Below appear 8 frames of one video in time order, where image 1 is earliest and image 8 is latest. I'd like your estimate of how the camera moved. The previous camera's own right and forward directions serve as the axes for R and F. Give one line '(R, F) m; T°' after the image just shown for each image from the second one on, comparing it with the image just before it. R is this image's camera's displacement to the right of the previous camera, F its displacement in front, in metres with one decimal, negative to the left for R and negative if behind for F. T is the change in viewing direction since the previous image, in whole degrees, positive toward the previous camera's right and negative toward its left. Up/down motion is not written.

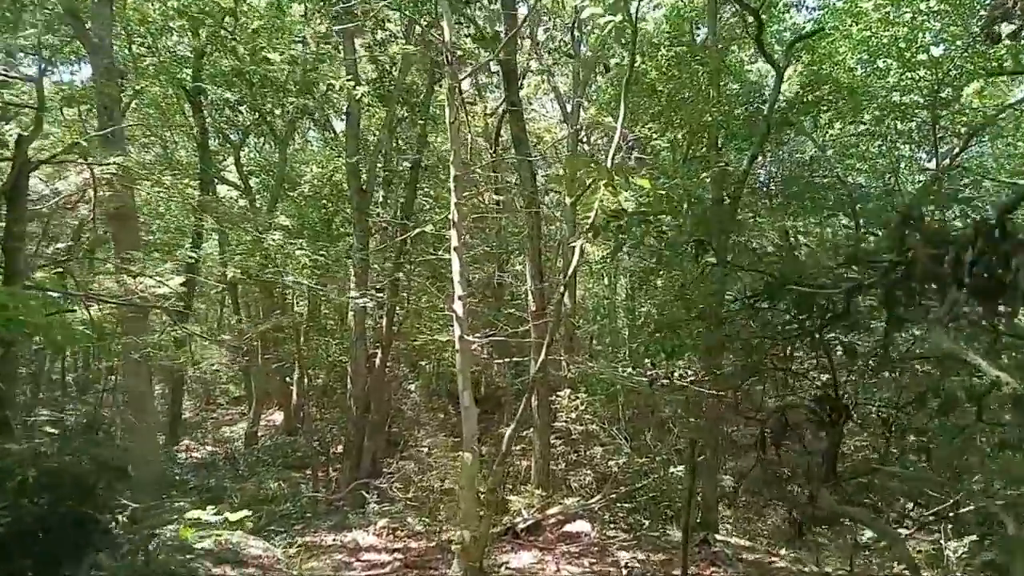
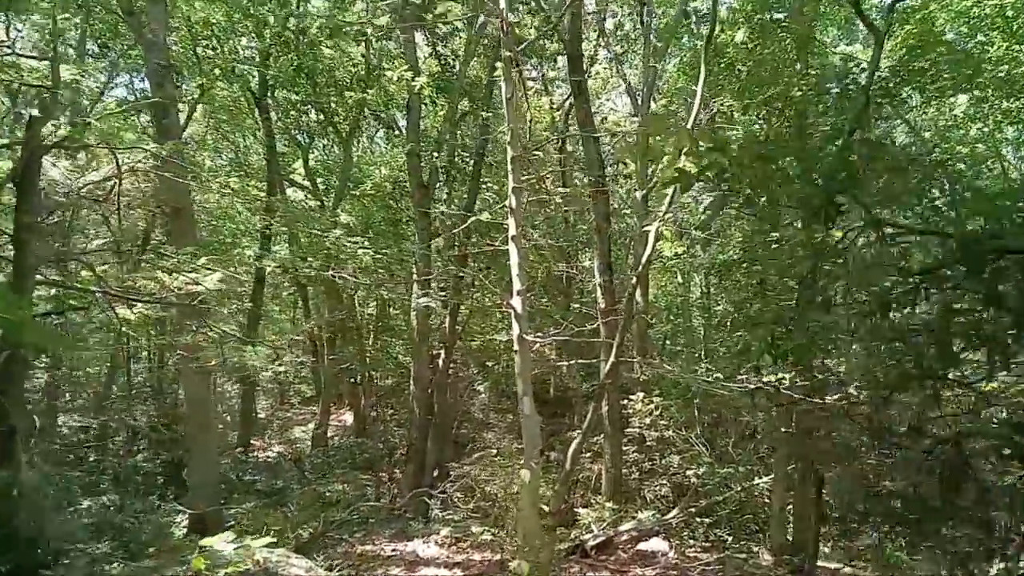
(0.0, +0.5) m; -5°
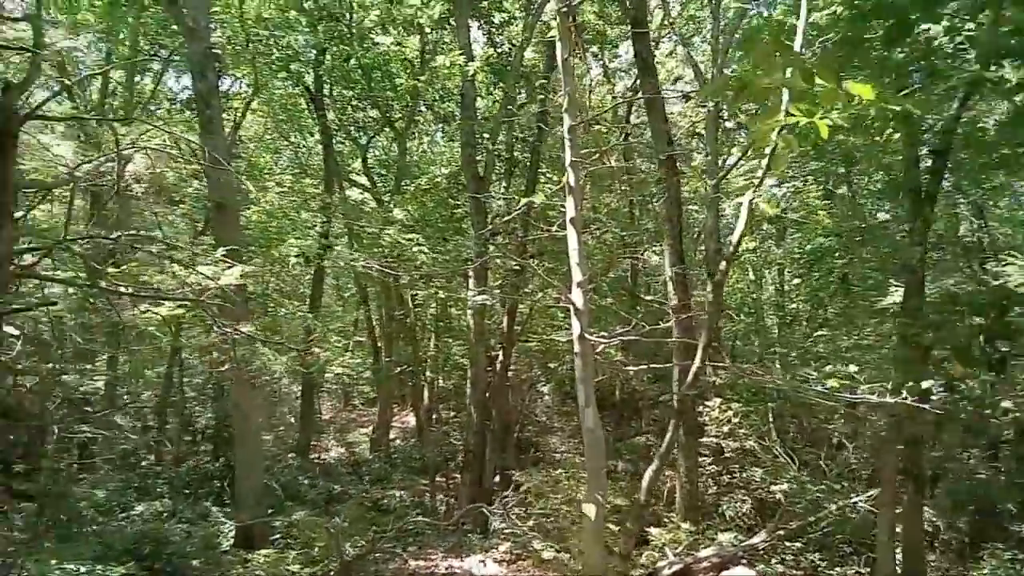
(0.0, +0.6) m; -5°
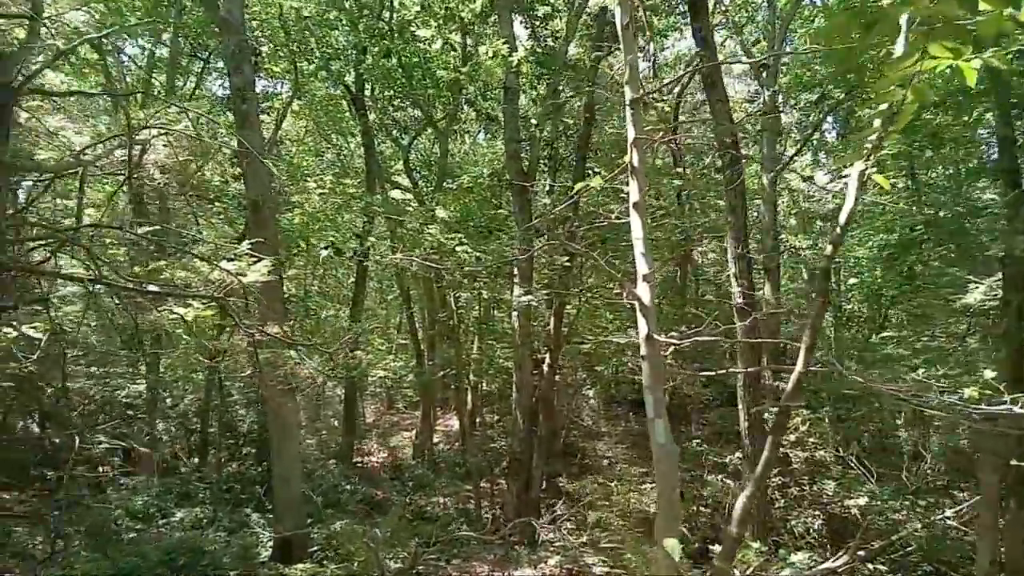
(-0.1, +0.4) m; -3°
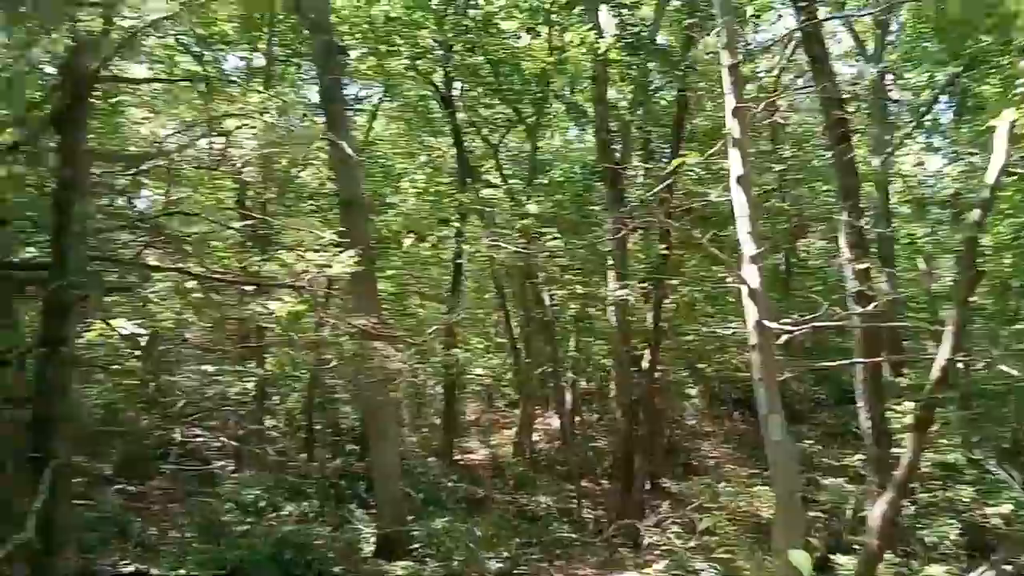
(0.0, +0.2) m; -7°
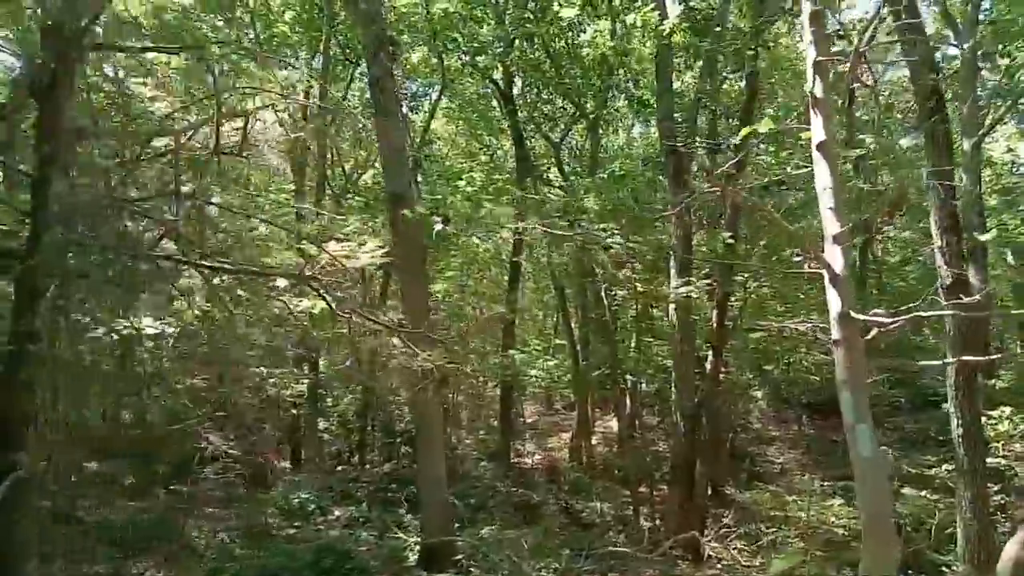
(+0.1, +0.4) m; -5°
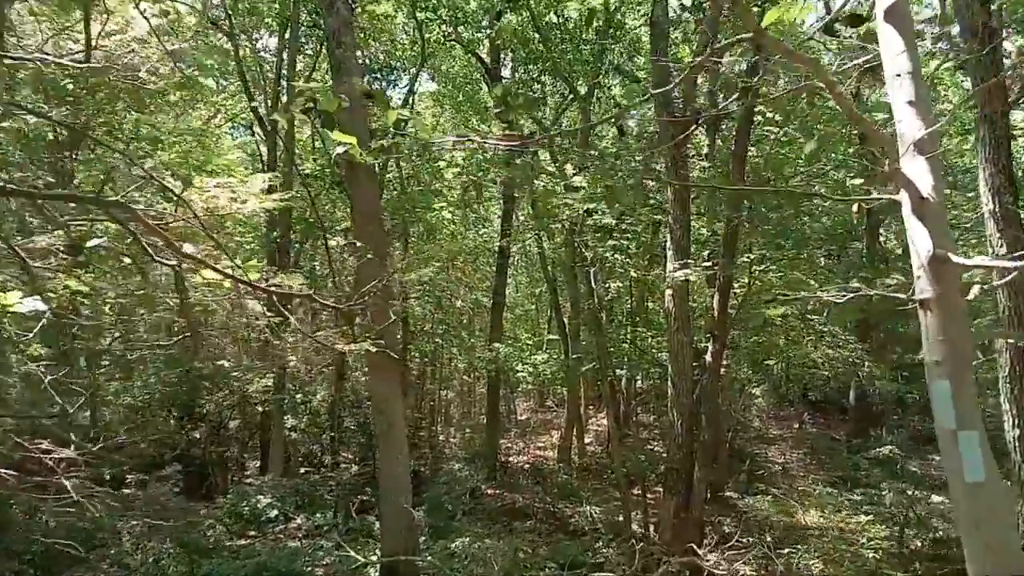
(+0.2, +0.9) m; 0°
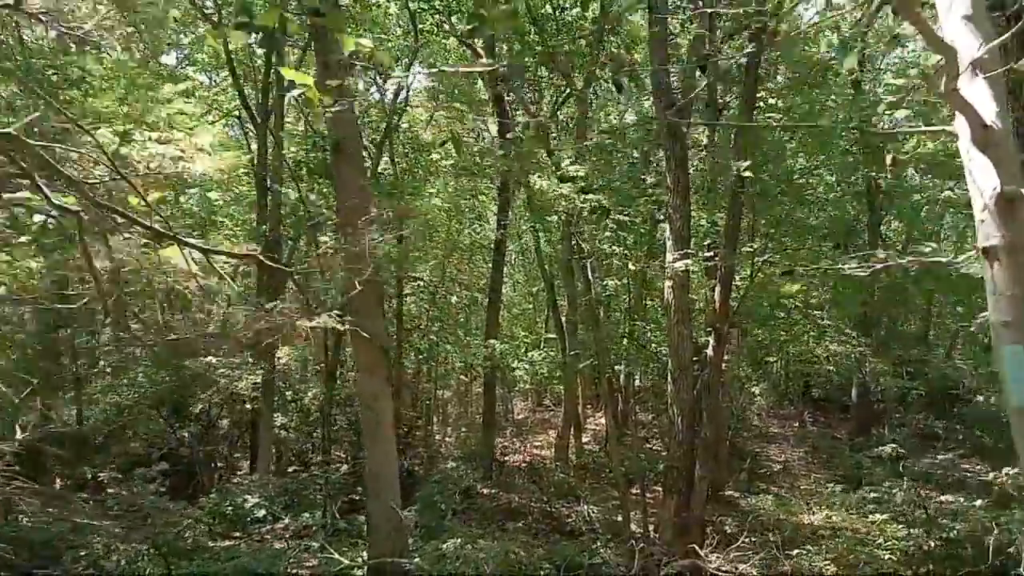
(0.0, +0.3) m; 0°
